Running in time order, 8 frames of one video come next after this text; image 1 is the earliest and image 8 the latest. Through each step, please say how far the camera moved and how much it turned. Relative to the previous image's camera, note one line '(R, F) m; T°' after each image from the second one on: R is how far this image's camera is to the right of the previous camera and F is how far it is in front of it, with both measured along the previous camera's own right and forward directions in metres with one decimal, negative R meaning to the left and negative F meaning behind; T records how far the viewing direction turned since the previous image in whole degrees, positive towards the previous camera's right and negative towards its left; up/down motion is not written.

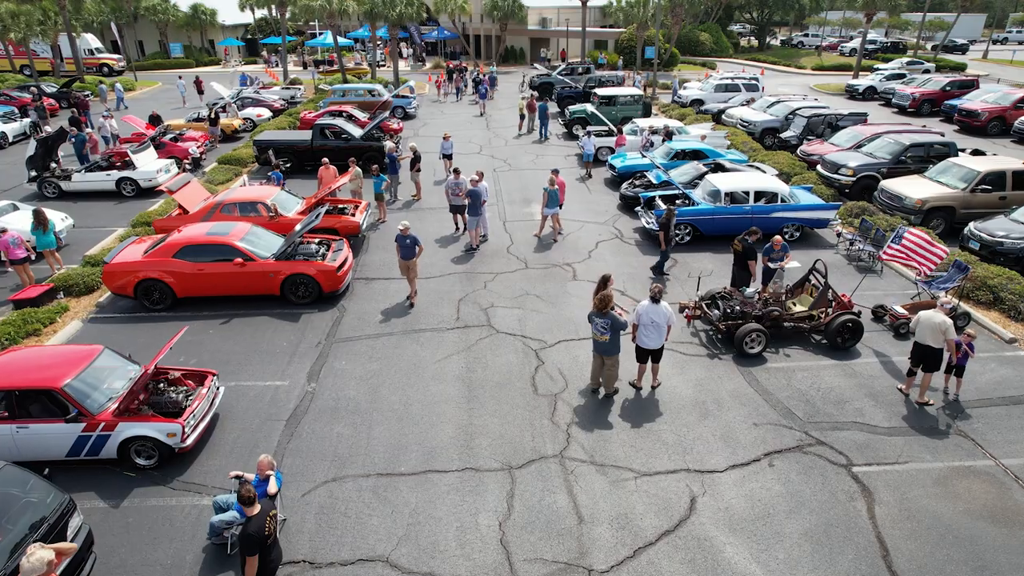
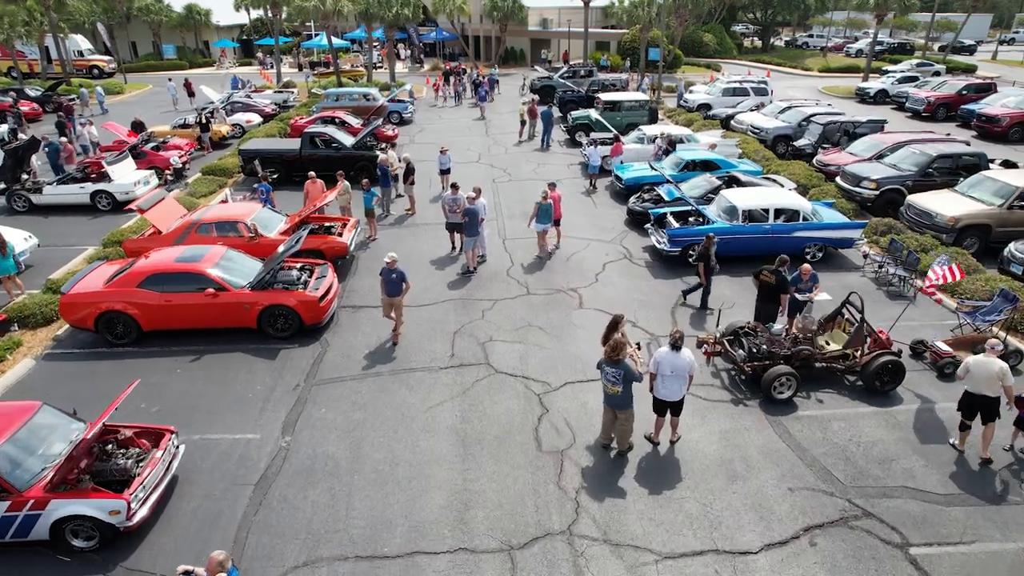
(0.0, +1.1) m; 0°
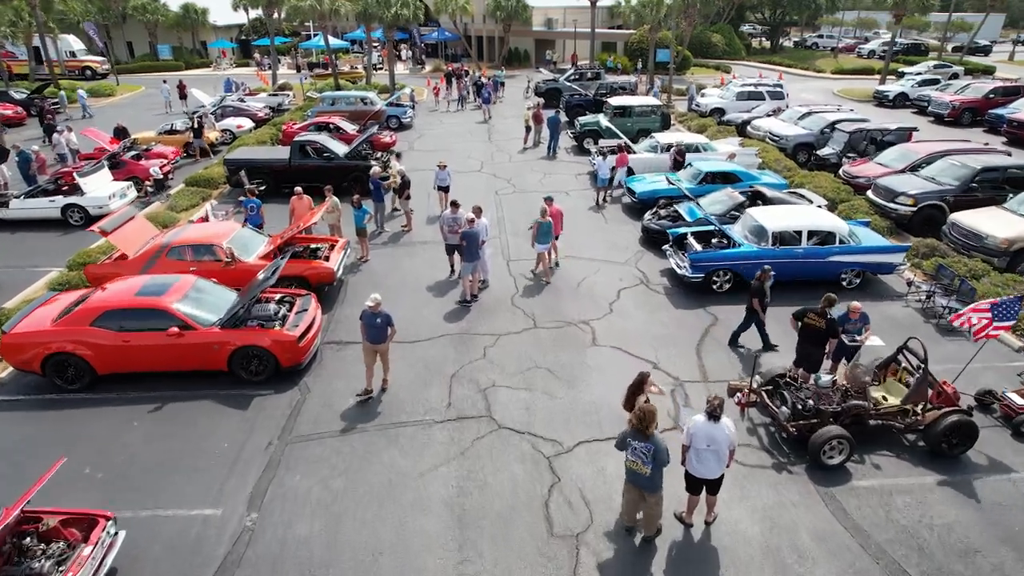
(0.0, +1.3) m; 0°
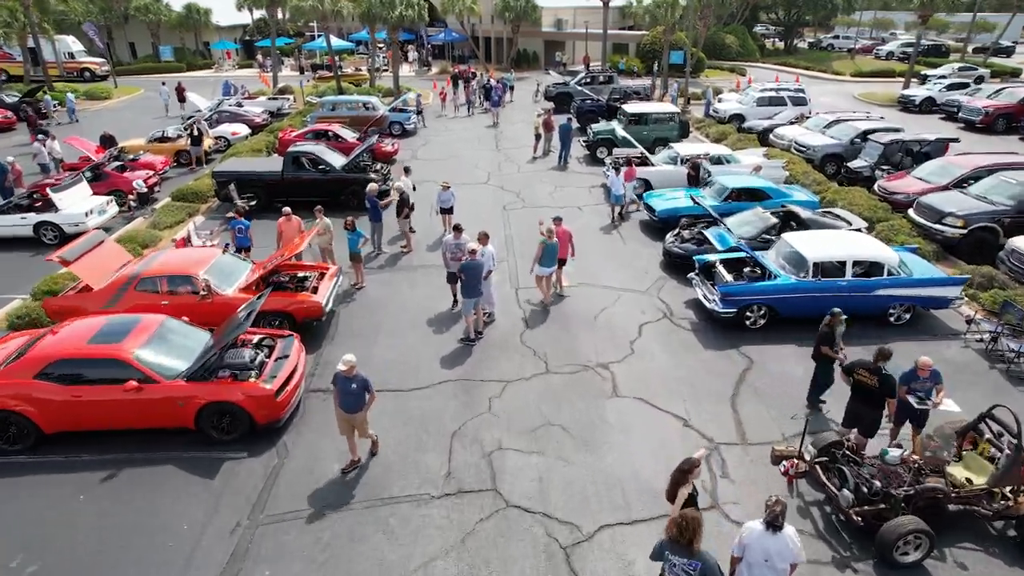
(0.0, +1.3) m; -1°
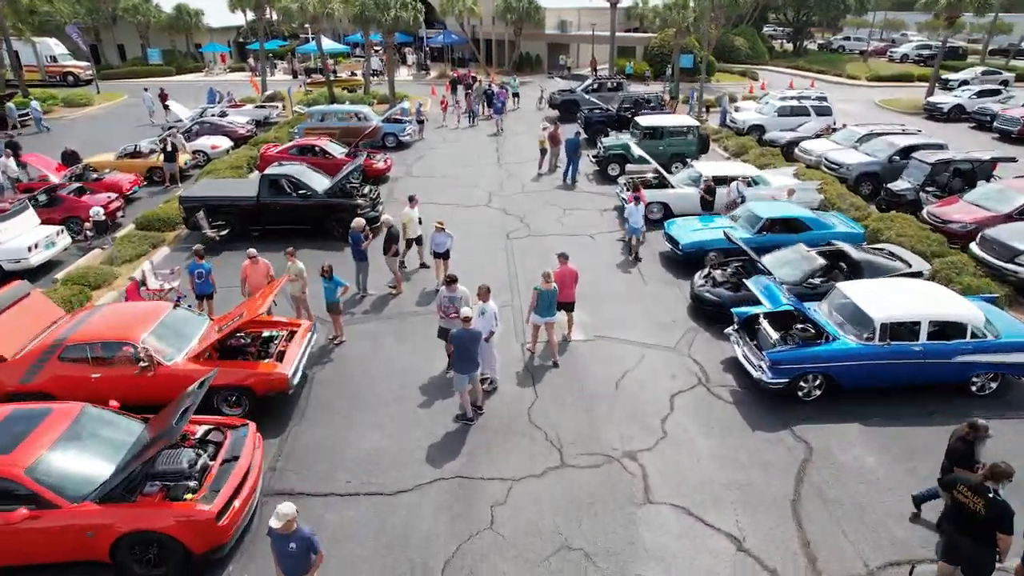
(-0.1, +1.9) m; 0°
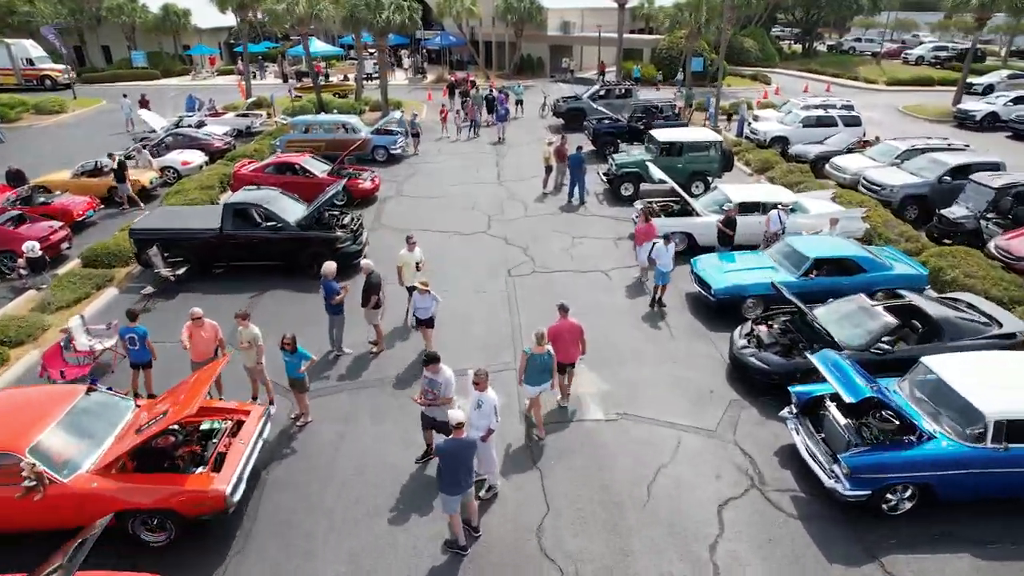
(-0.1, +2.1) m; 0°
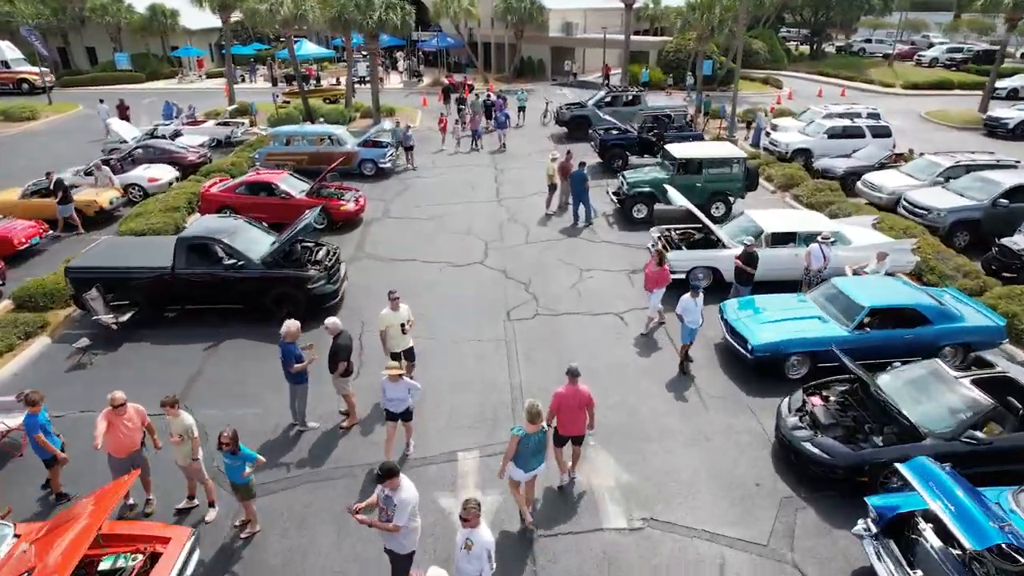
(0.0, +1.9) m; 0°
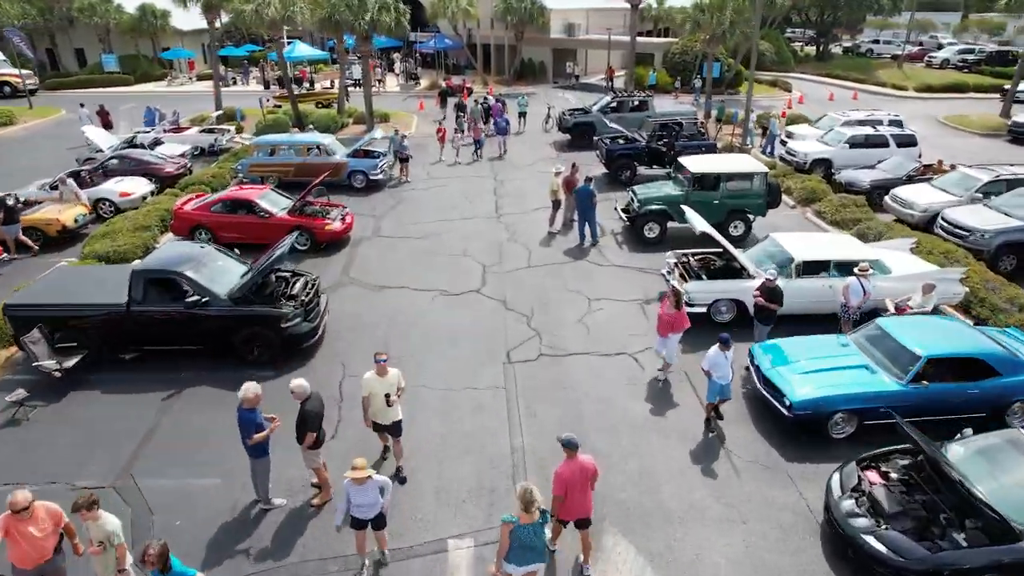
(0.0, +1.4) m; 0°
